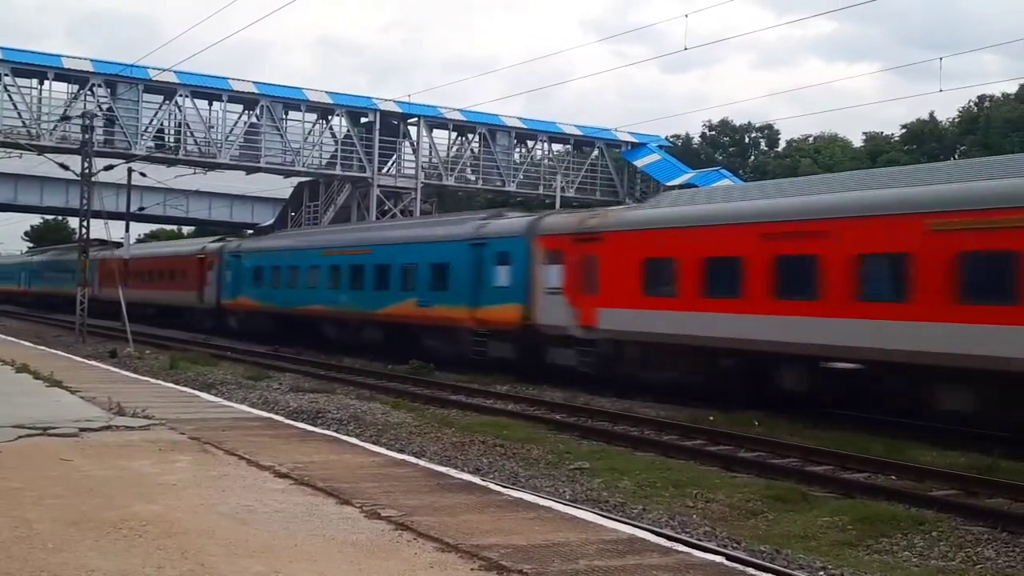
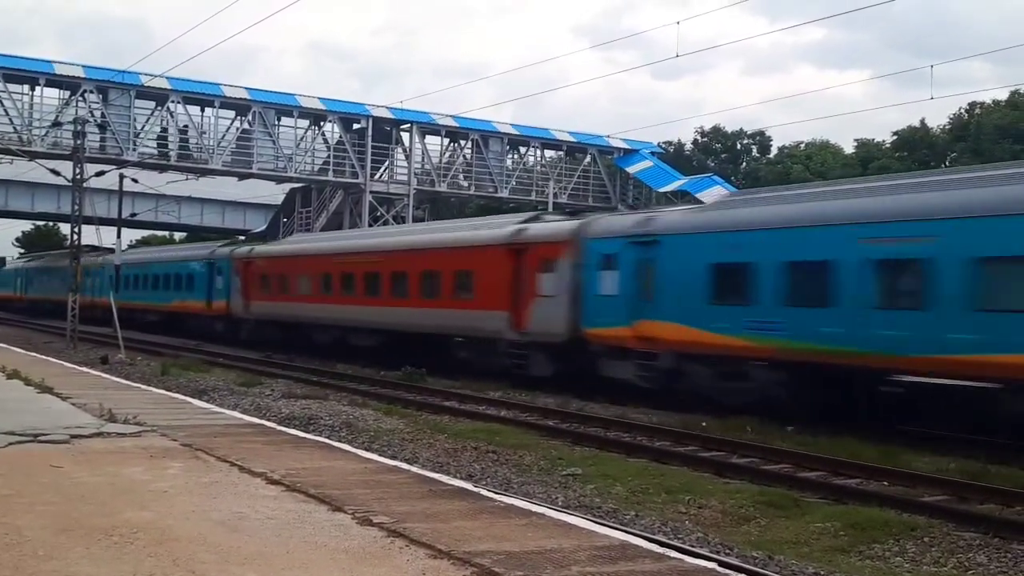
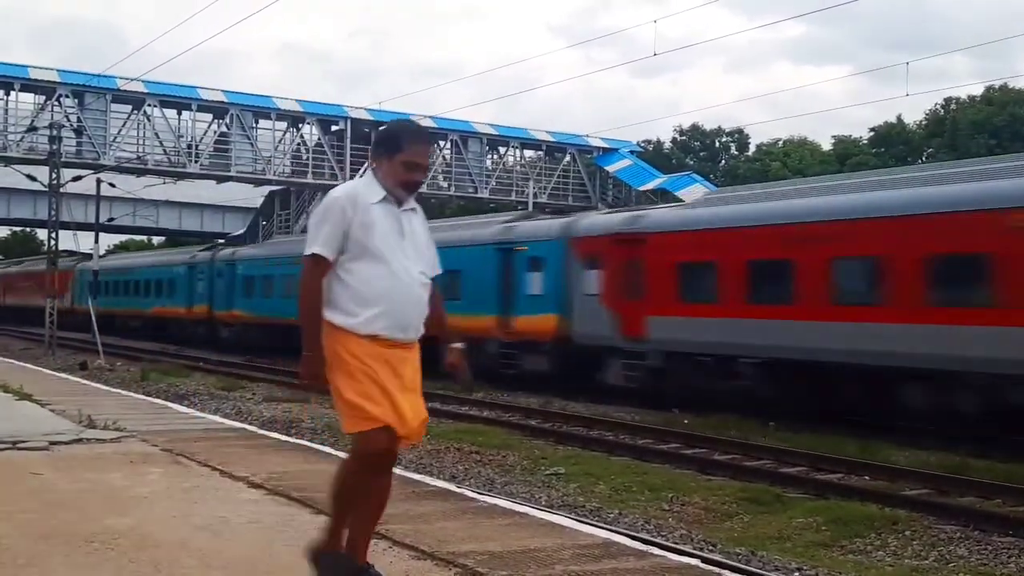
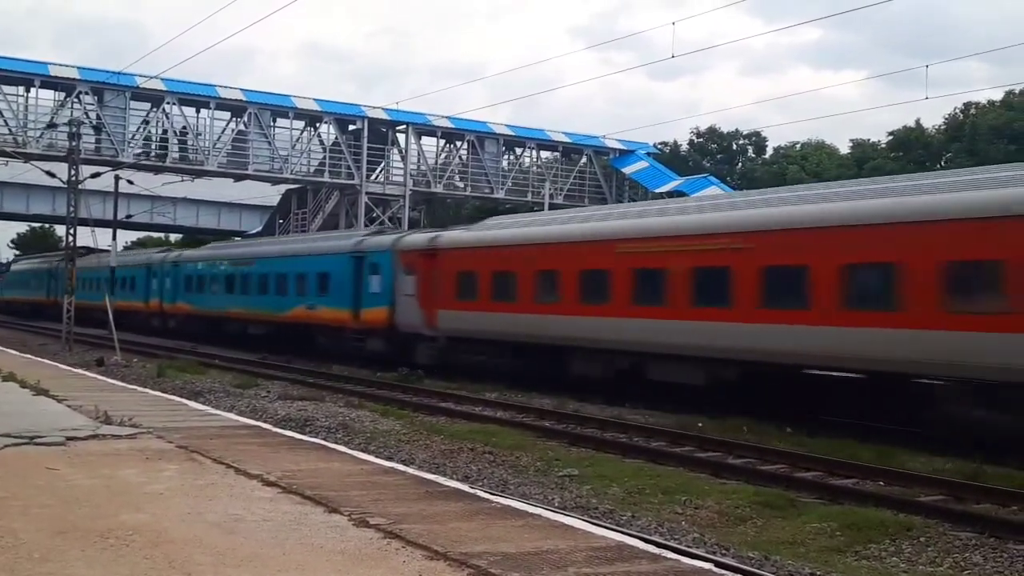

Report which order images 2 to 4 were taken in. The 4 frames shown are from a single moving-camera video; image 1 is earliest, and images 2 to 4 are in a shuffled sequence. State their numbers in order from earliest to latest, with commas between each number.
2, 4, 3
